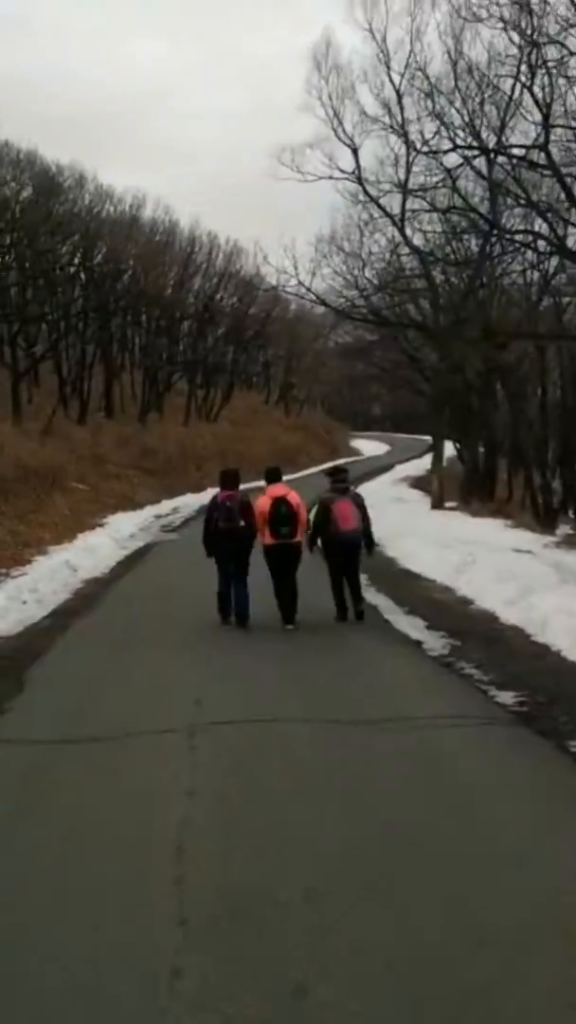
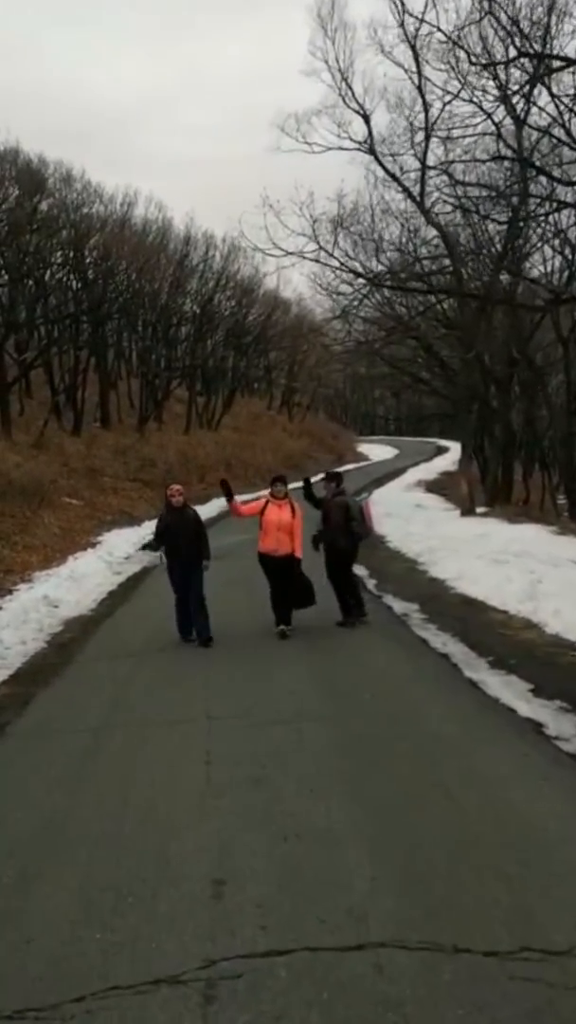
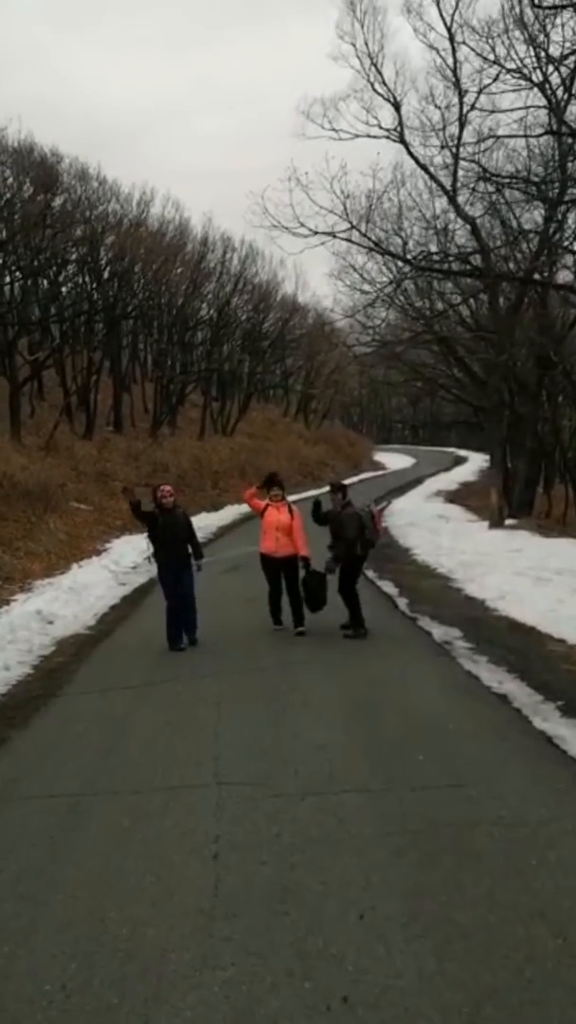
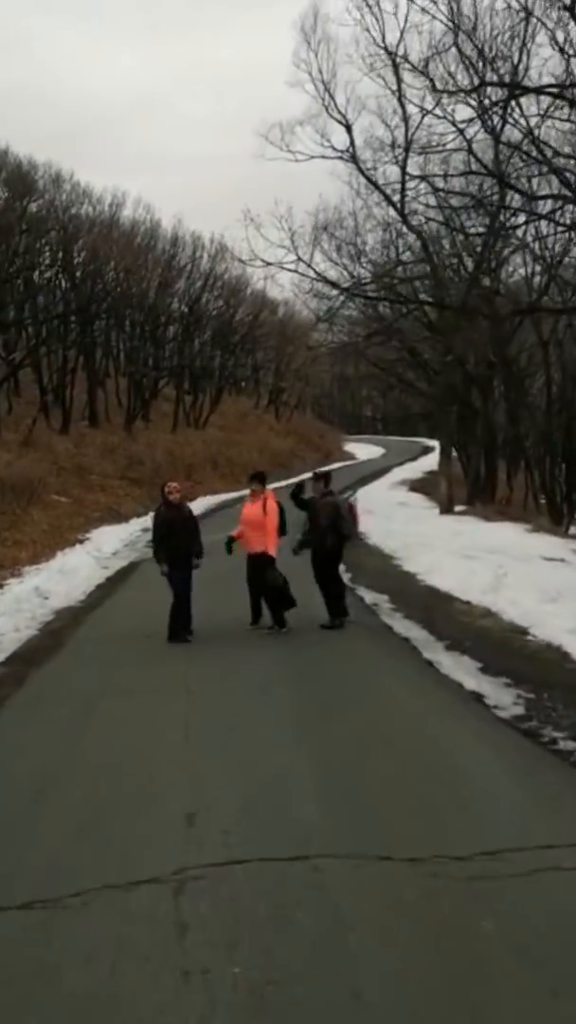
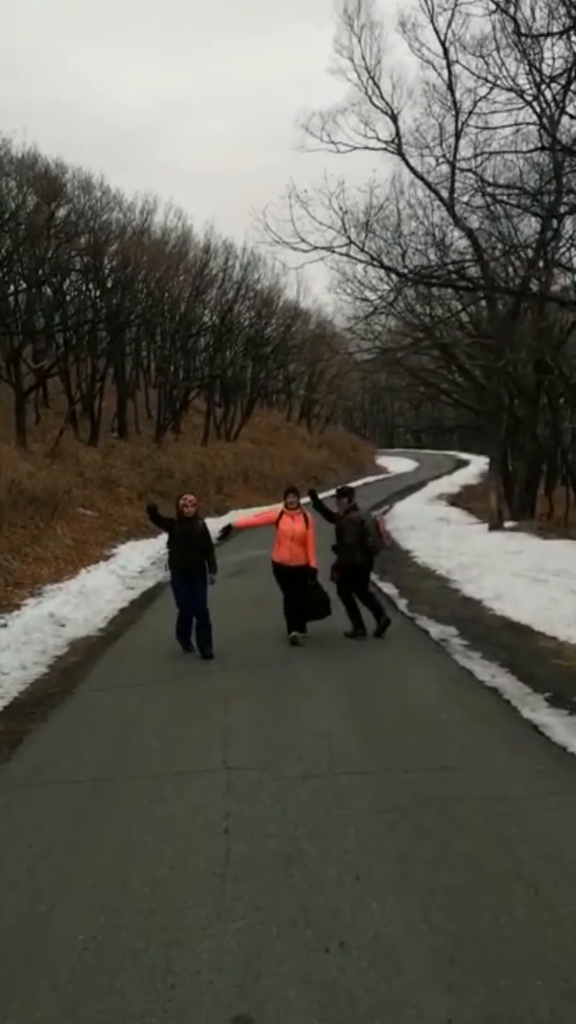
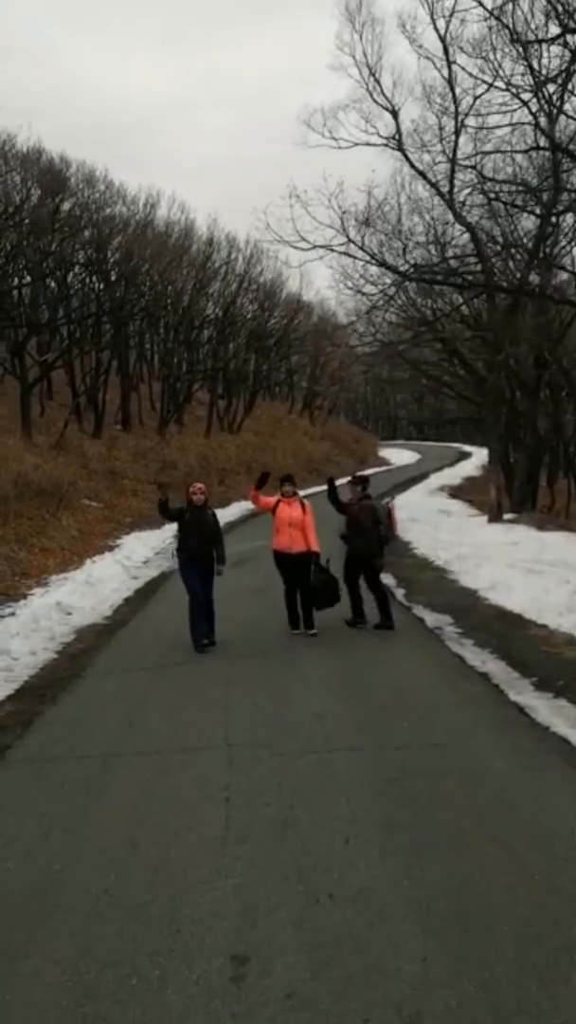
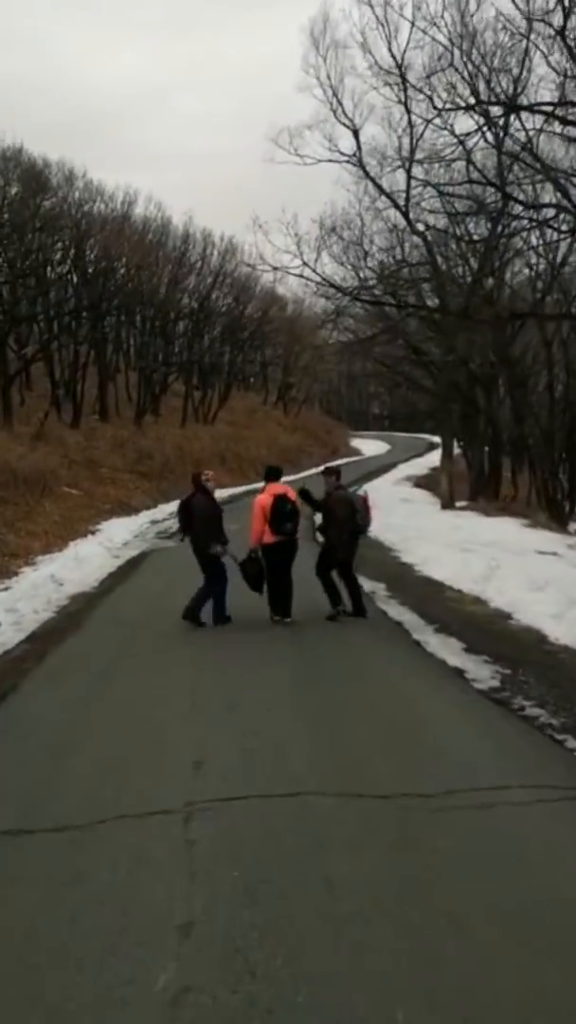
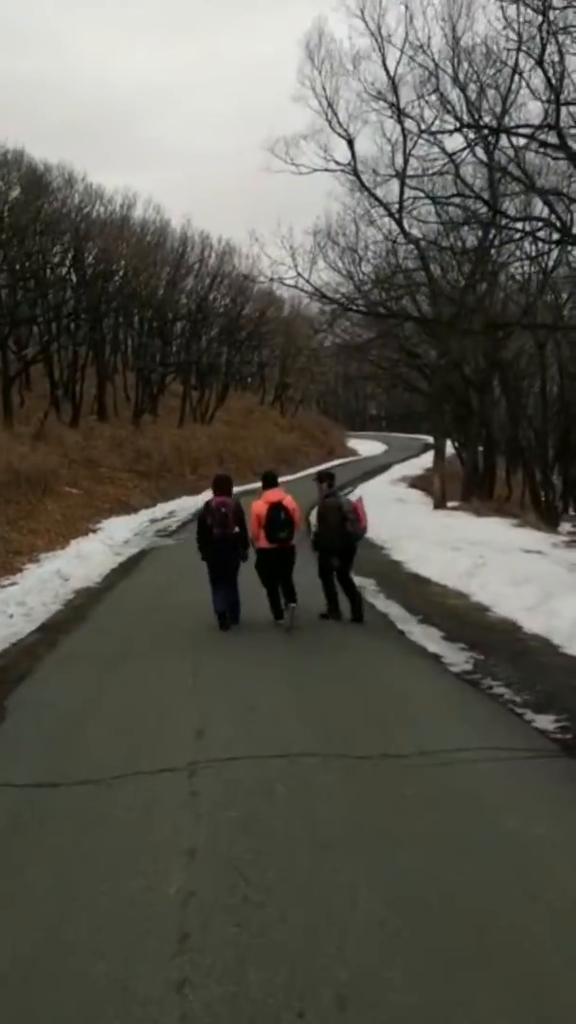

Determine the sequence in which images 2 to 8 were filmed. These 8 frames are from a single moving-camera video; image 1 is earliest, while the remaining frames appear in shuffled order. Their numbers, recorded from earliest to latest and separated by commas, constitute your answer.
8, 7, 4, 2, 6, 5, 3
